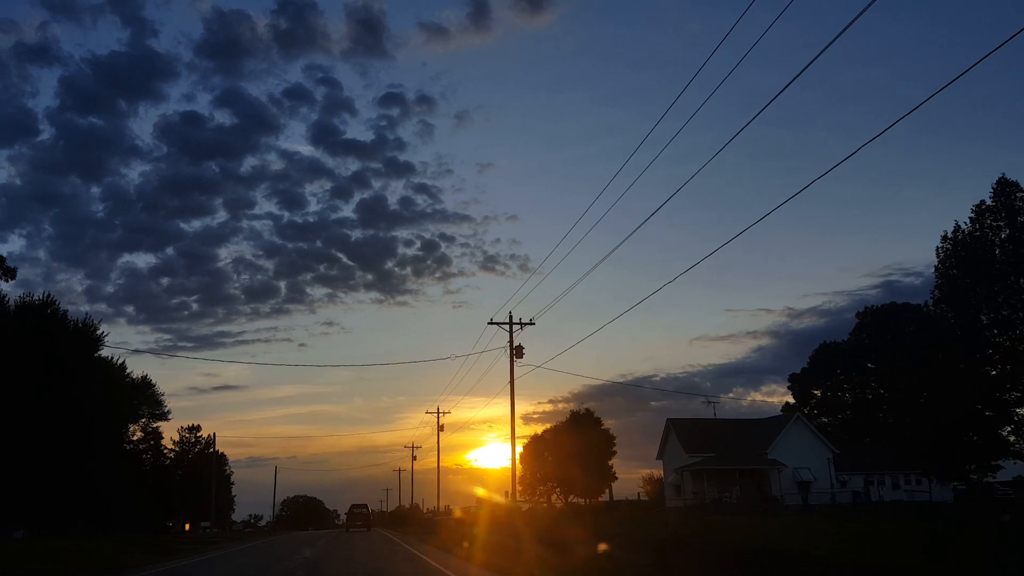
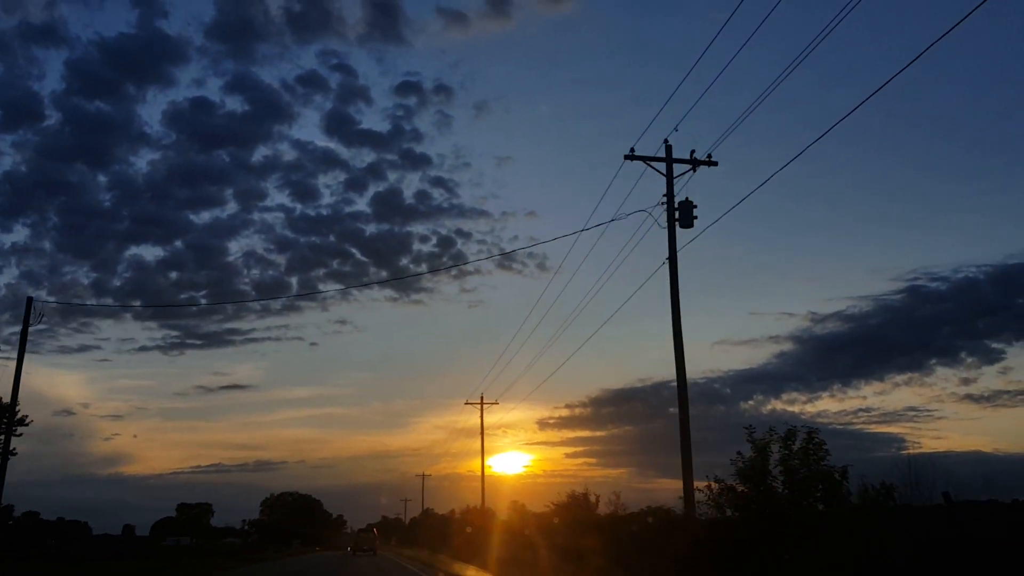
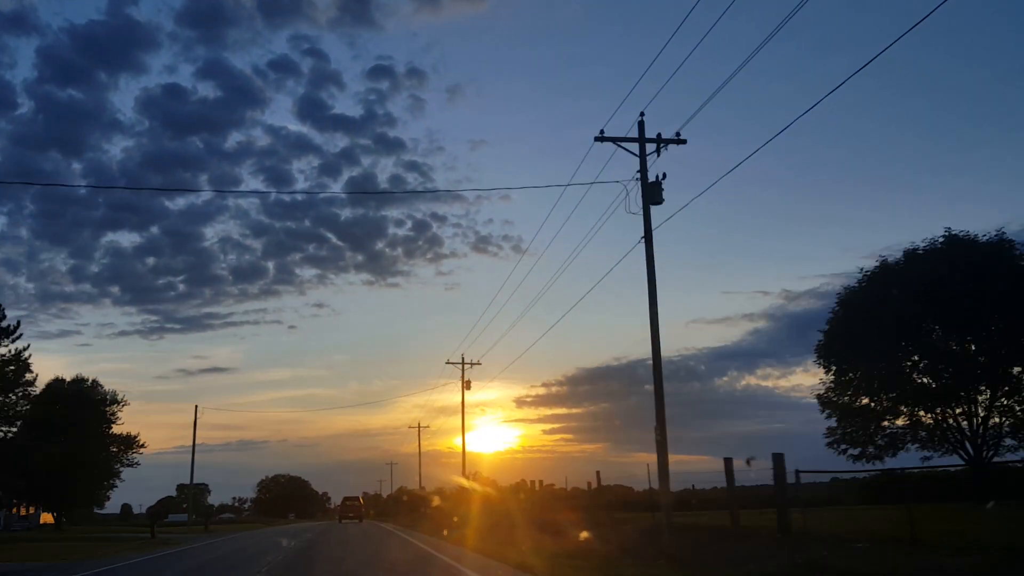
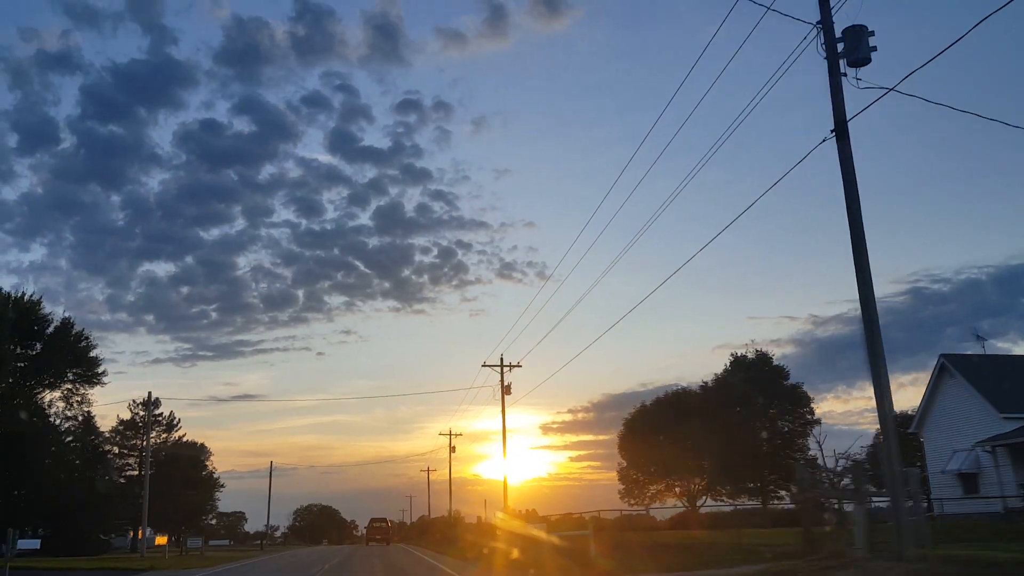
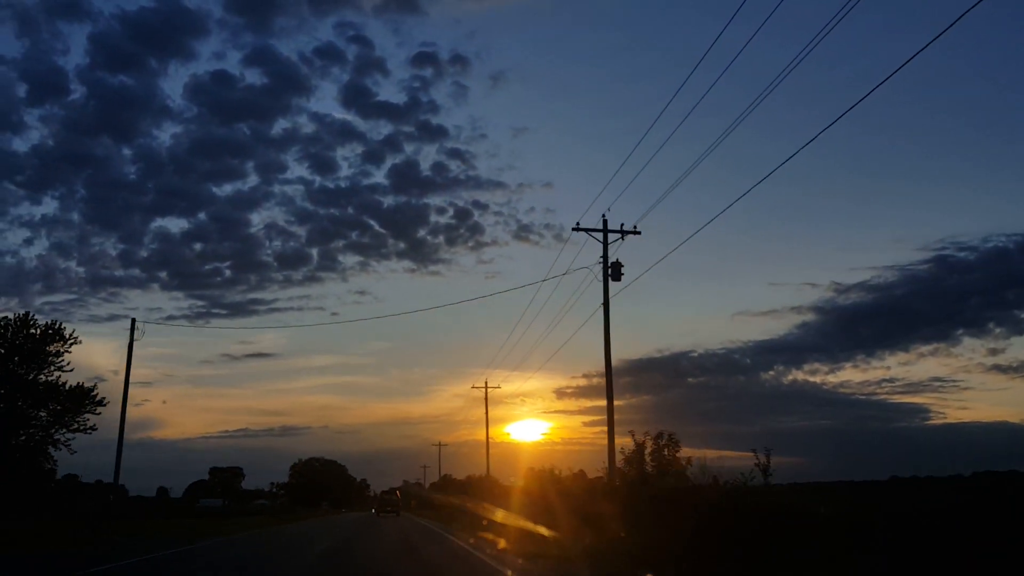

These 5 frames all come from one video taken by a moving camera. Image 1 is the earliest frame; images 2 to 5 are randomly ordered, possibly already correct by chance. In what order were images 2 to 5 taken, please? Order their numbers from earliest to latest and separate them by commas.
4, 3, 5, 2
